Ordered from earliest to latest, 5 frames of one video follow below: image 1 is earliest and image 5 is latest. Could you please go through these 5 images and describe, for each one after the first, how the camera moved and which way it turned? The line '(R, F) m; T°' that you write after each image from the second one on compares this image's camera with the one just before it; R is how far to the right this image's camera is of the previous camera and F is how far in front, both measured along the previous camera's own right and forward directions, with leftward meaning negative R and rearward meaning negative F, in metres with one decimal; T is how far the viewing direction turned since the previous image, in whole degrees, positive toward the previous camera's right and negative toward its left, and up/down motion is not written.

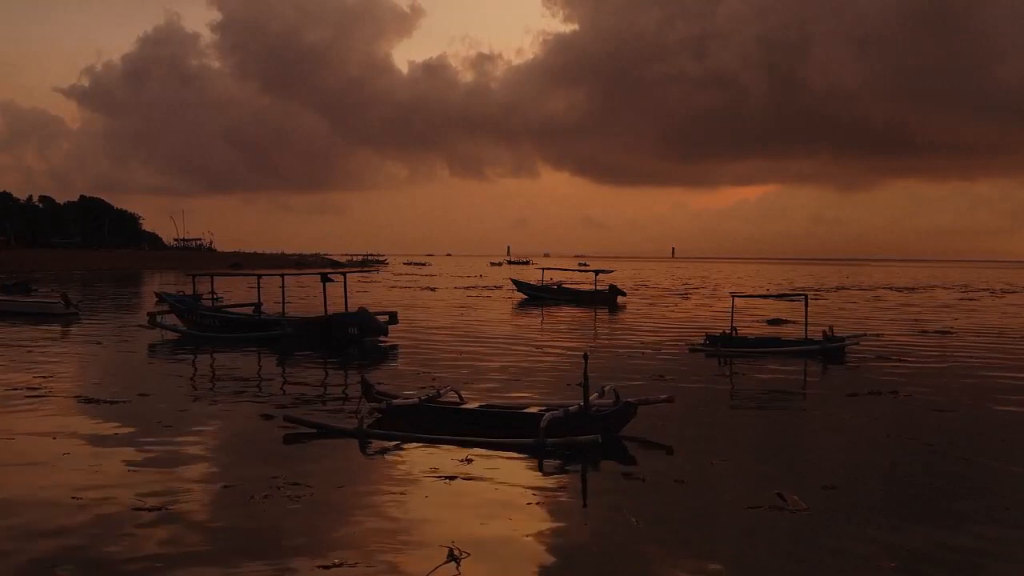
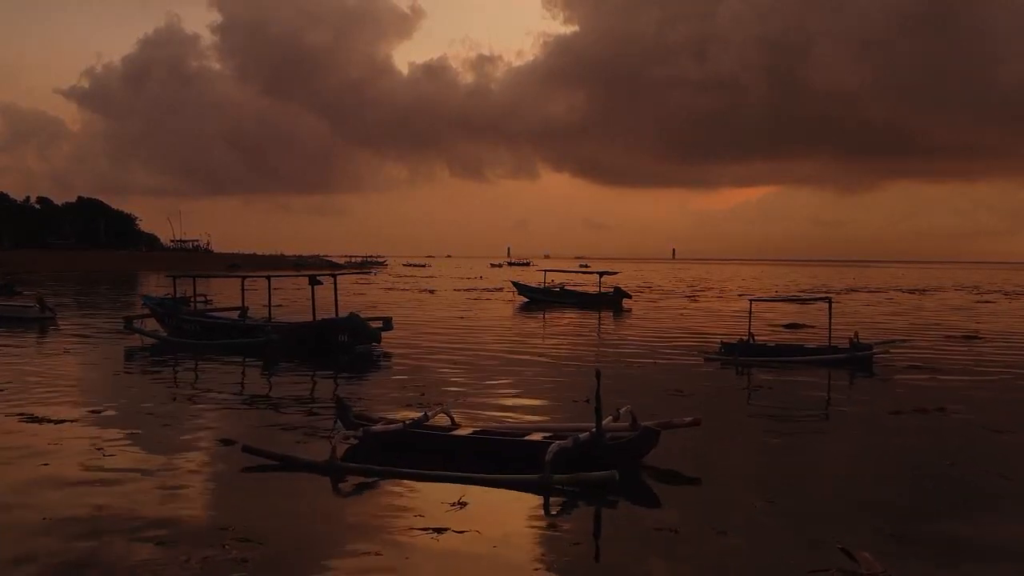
(0.0, +1.5) m; 0°
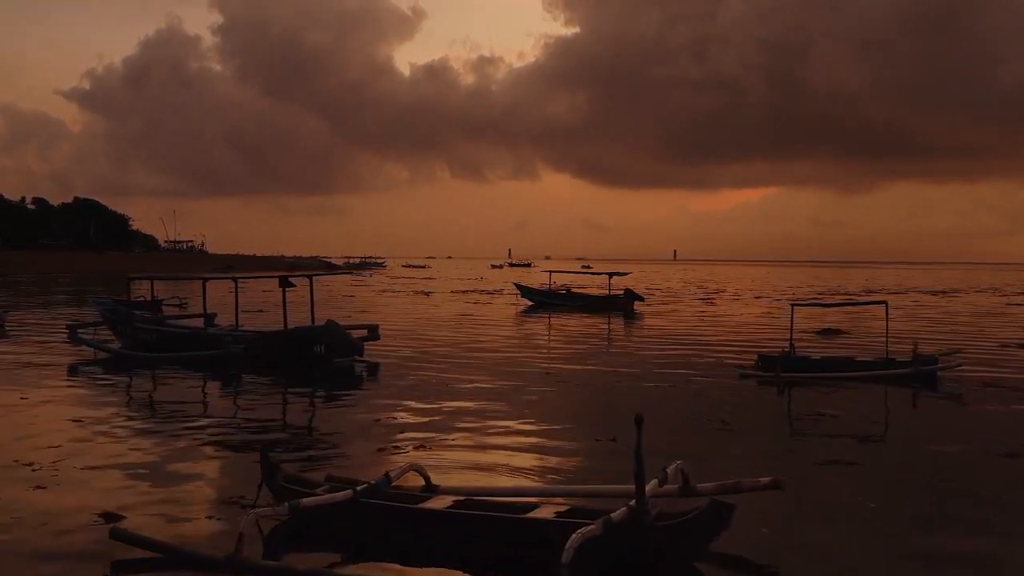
(-0.1, +2.9) m; 0°
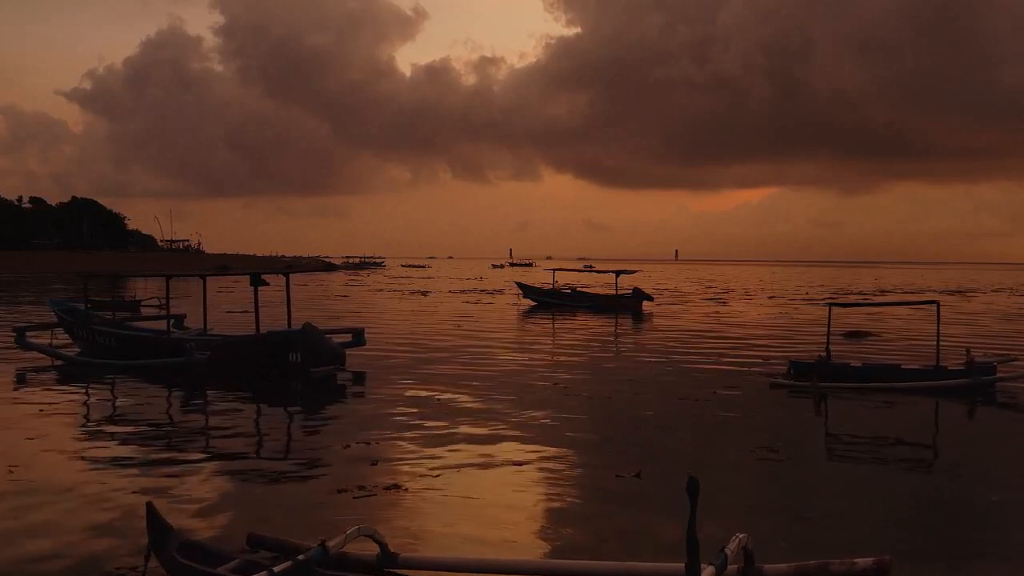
(0.0, +2.1) m; 0°
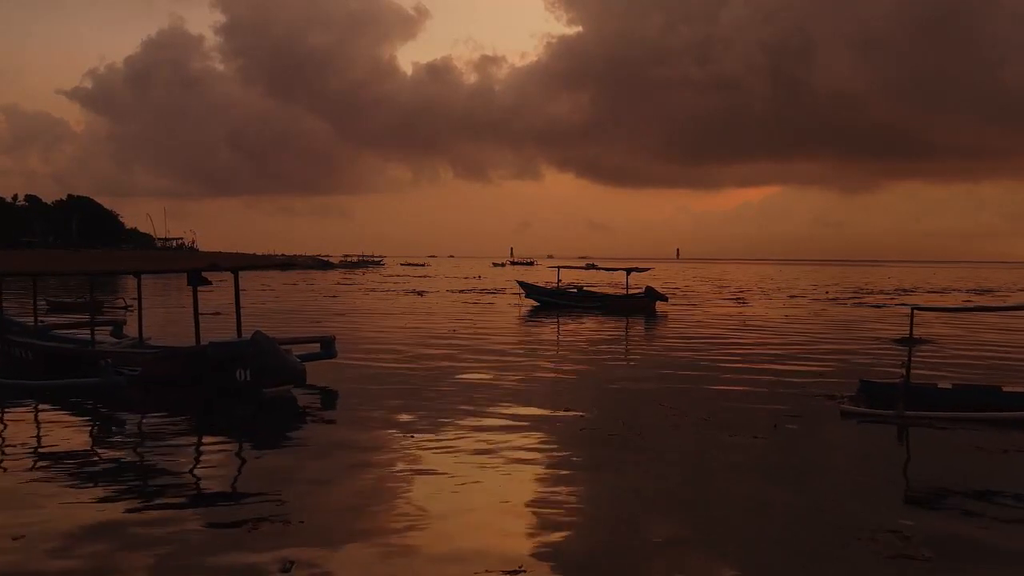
(0.0, +3.2) m; 0°
